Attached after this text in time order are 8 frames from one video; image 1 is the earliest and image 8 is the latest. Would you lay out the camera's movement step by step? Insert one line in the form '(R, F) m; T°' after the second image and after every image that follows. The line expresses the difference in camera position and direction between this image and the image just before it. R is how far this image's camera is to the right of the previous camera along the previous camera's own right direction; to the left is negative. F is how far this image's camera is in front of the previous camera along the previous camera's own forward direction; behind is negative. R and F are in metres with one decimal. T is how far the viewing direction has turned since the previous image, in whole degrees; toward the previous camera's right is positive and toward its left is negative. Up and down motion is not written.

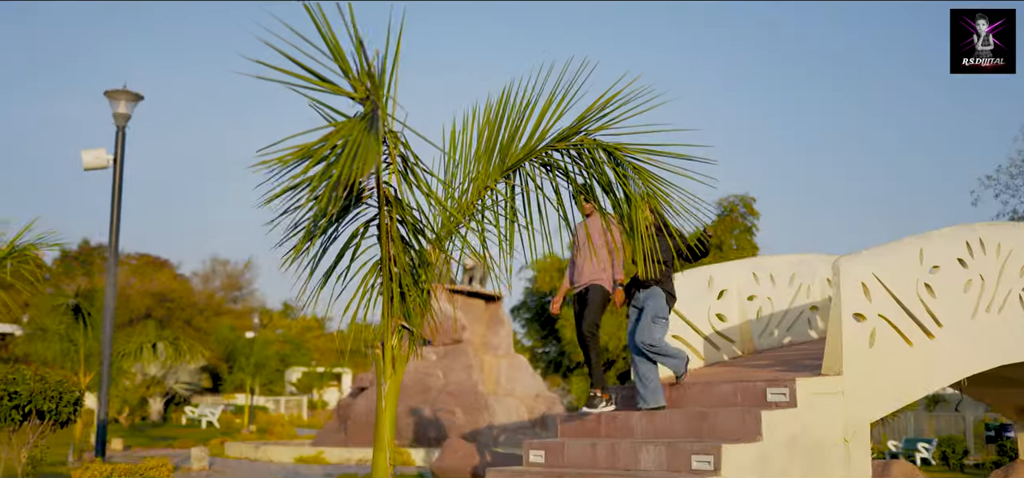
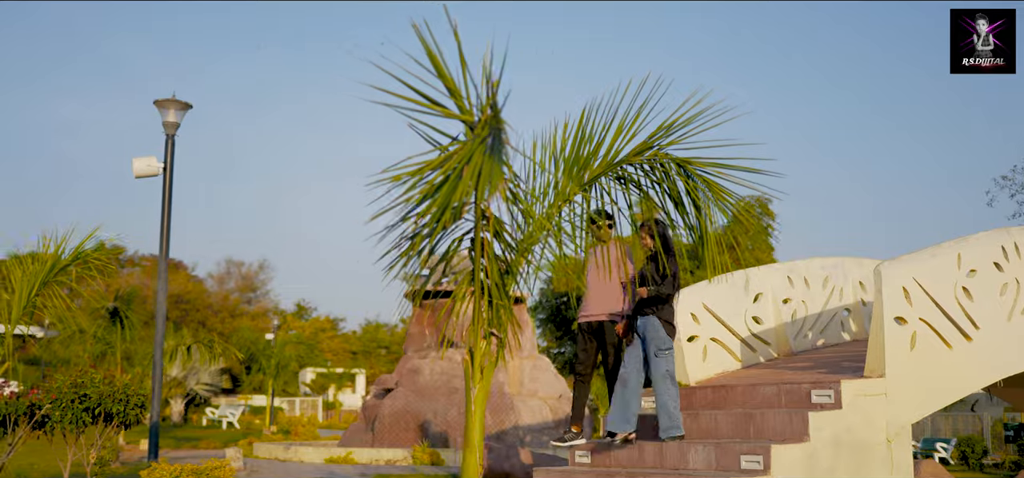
(-0.4, -0.3) m; -1°
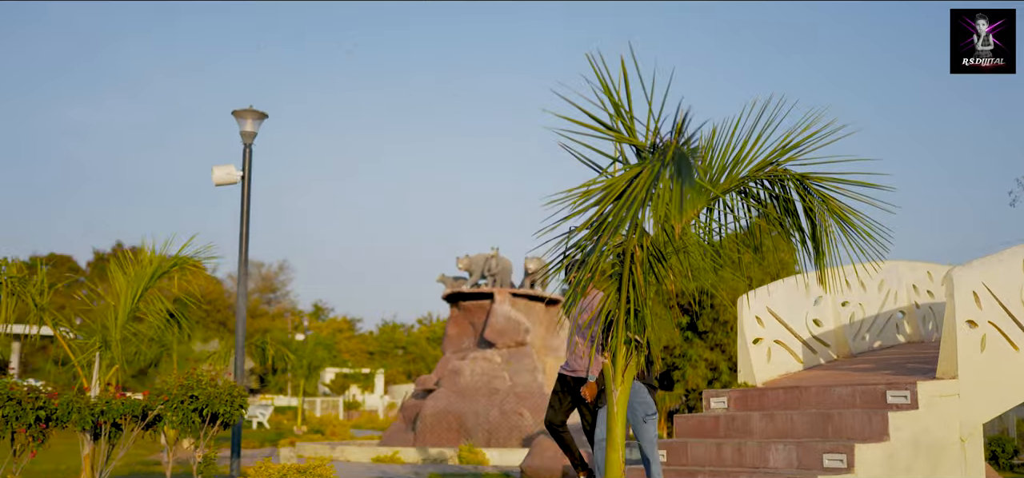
(-0.7, -0.4) m; -1°
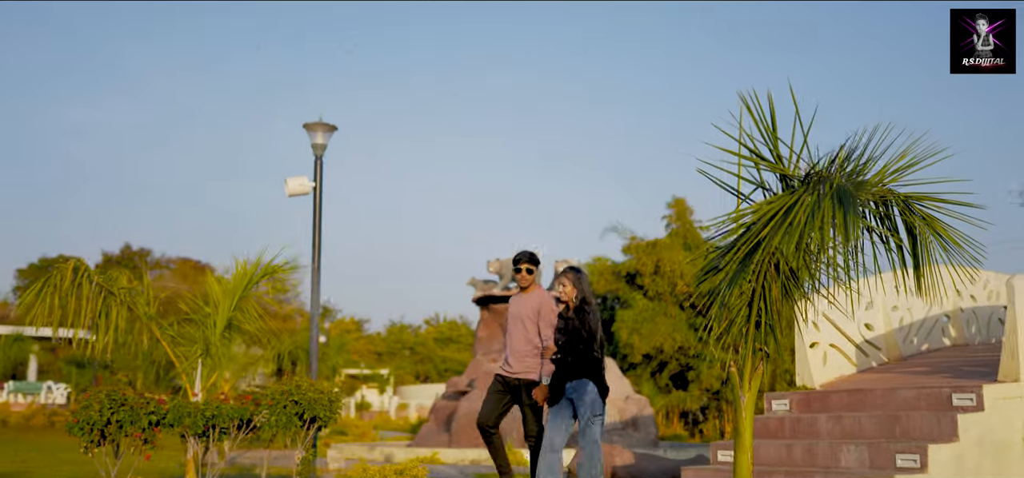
(-0.8, -0.4) m; 0°
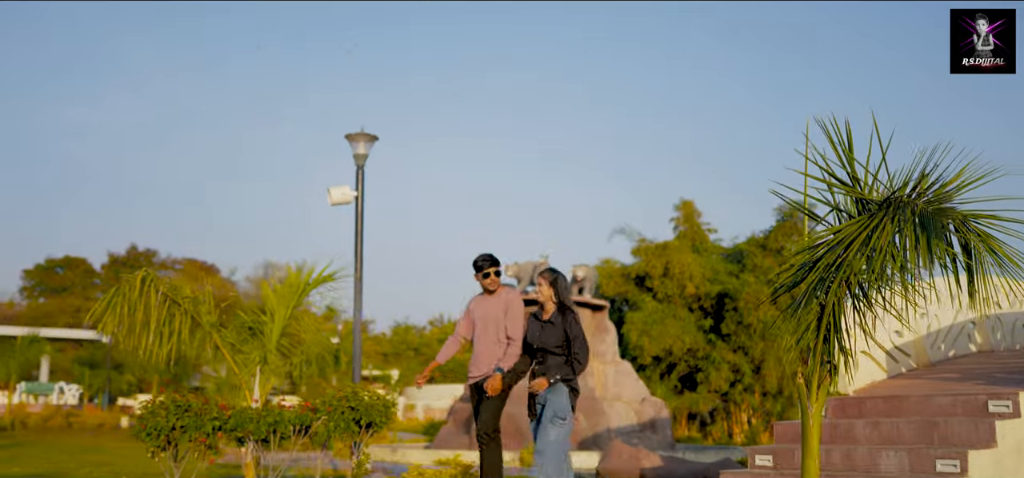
(-0.5, -0.3) m; 0°
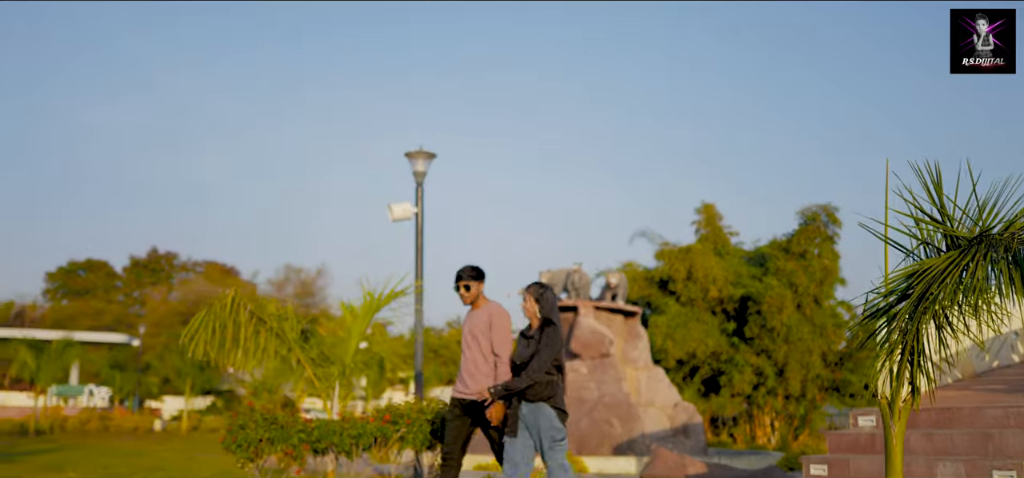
(-0.6, -0.4) m; -1°
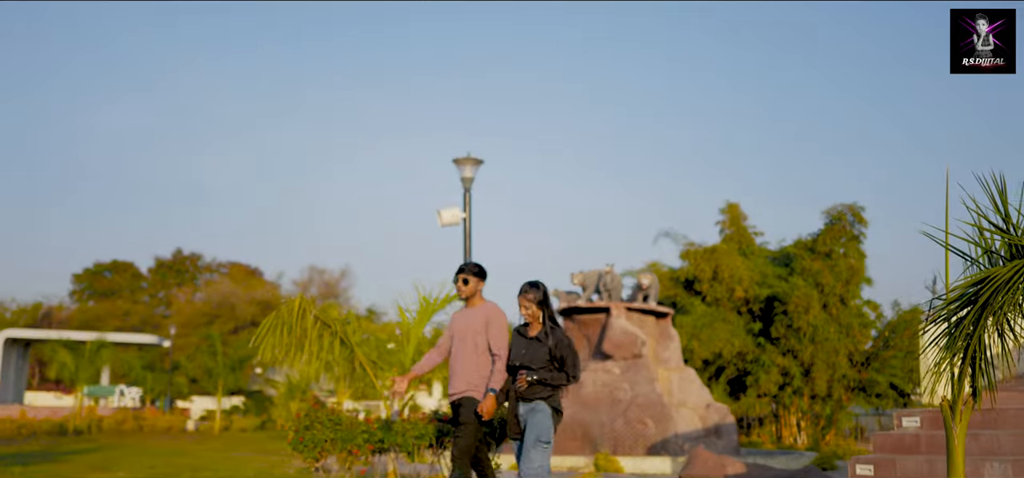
(-0.4, -0.3) m; -1°
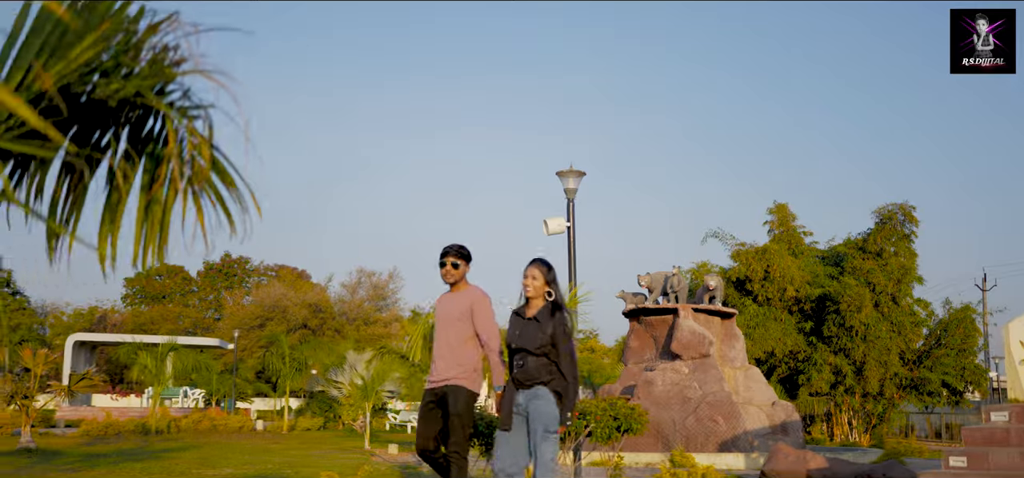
(-1.0, -1.0) m; -2°
